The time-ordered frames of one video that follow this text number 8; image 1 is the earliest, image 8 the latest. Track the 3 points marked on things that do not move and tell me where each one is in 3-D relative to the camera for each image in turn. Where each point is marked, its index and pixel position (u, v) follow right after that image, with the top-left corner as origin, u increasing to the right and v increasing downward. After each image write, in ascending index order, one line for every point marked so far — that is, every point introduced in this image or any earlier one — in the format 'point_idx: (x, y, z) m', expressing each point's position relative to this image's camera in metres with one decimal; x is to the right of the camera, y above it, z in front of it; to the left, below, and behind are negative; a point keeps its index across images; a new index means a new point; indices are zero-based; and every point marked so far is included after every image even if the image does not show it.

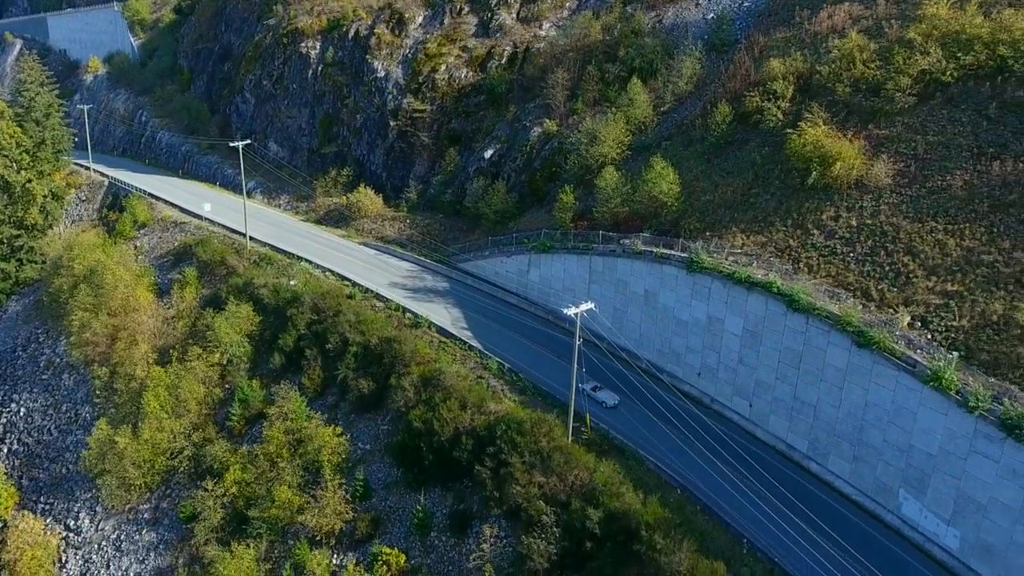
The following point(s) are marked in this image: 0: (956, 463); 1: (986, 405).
0: (+10.5, -4.1, +19.2) m
1: (+10.7, -2.6, +18.3) m
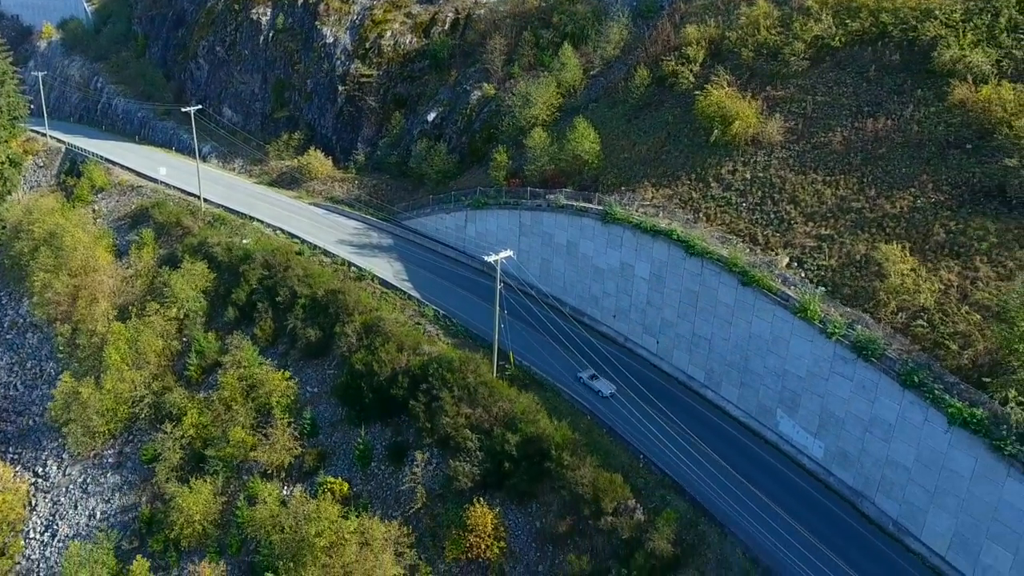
0: (+8.4, -2.6, +22.0) m
1: (+8.6, -1.1, +21.1) m
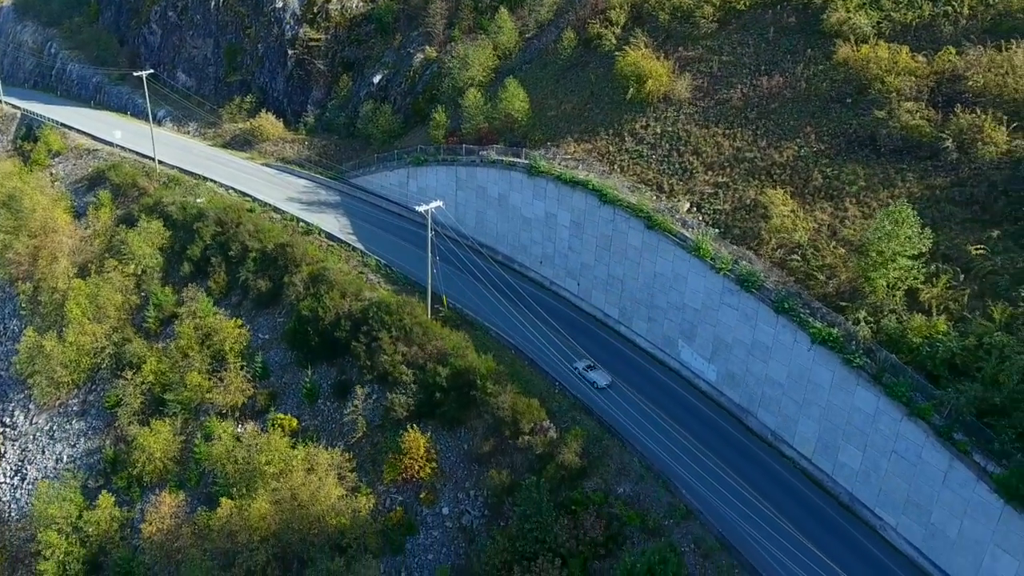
0: (+6.1, -0.8, +24.7) m
1: (+6.3, +0.6, +23.8) m
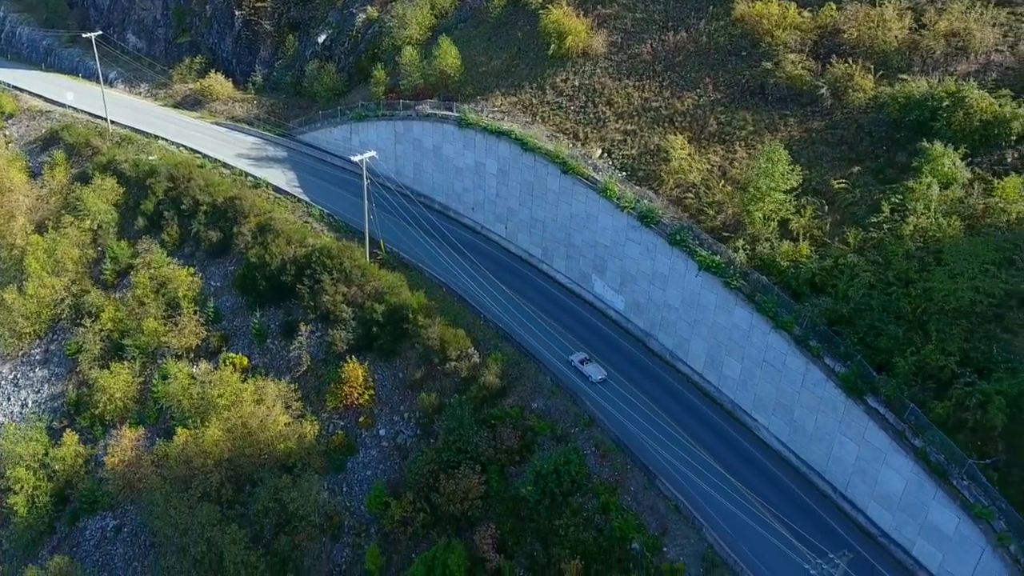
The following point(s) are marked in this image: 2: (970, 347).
0: (+3.6, +1.3, +27.4) m
1: (+3.9, +2.7, +26.4) m
2: (+10.9, -1.4, +19.4) m
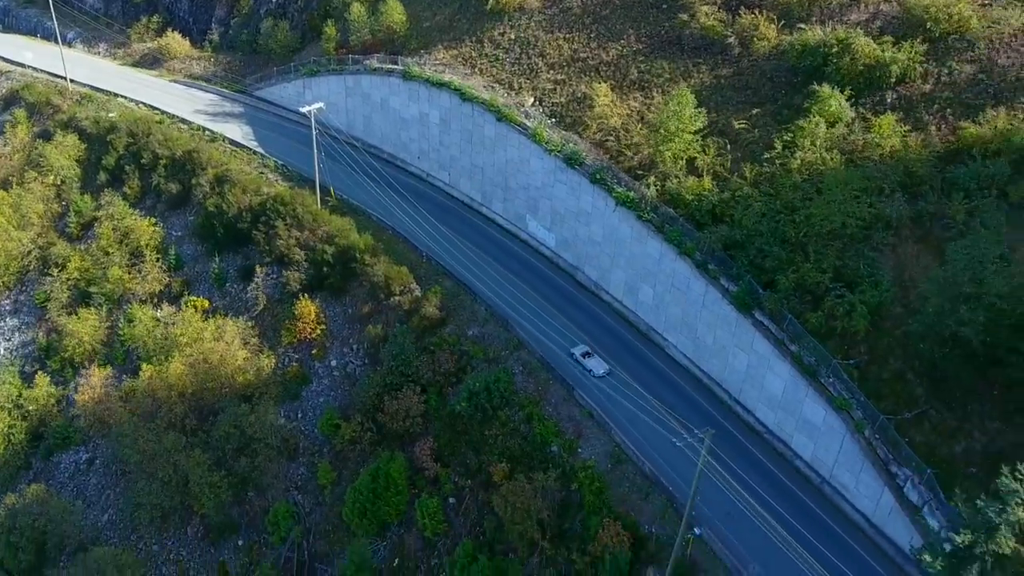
0: (+1.3, +3.6, +29.7) m
1: (+1.6, +4.9, +28.6) m
2: (+8.9, +0.6, +22.1) m
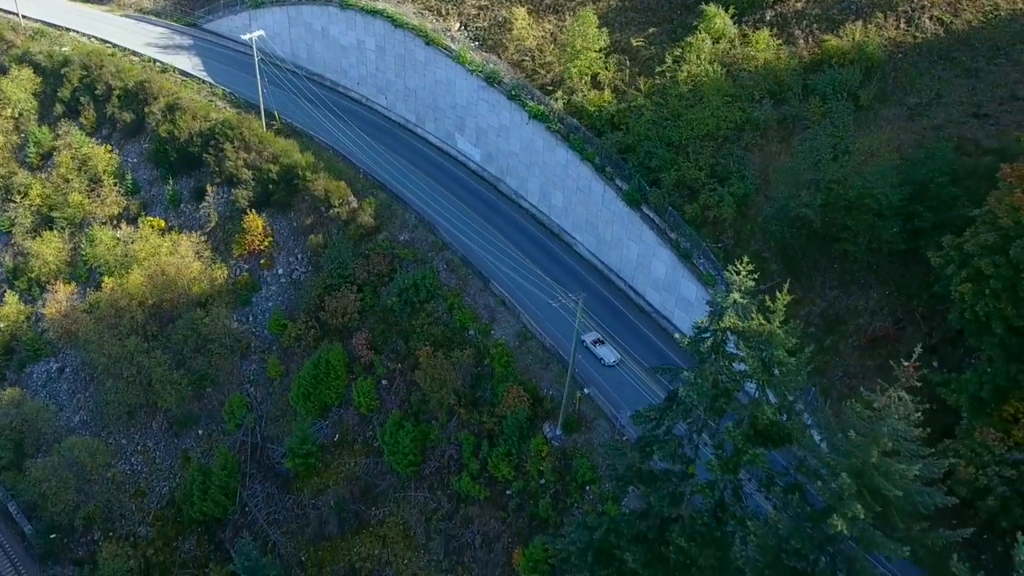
0: (-1.6, +7.2, +32.4) m
1: (-1.3, +8.5, +31.2) m
2: (+6.3, +3.9, +25.2) m
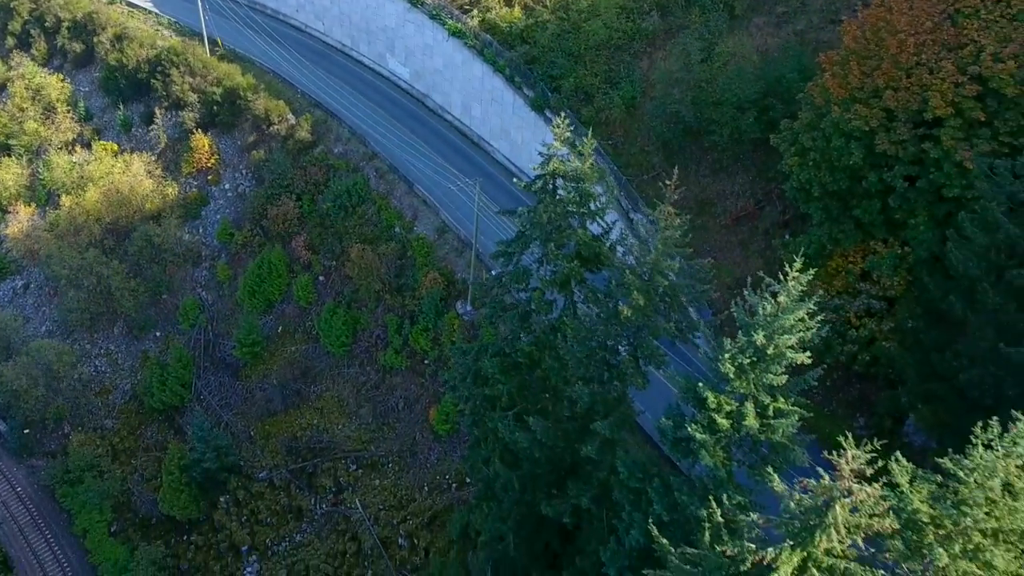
0: (-4.8, +11.1, +34.9) m
1: (-4.5, +12.3, +33.7) m
2: (+3.4, +7.6, +28.1) m
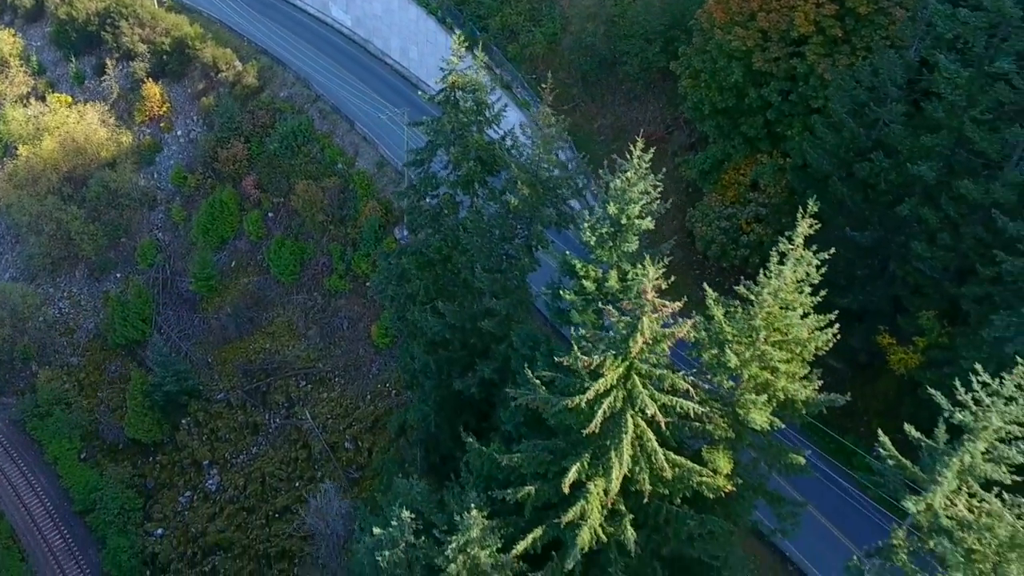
0: (-7.7, +13.9, +36.4) m
1: (-7.4, +15.1, +35.1) m
2: (+0.8, +10.3, +30.0) m
